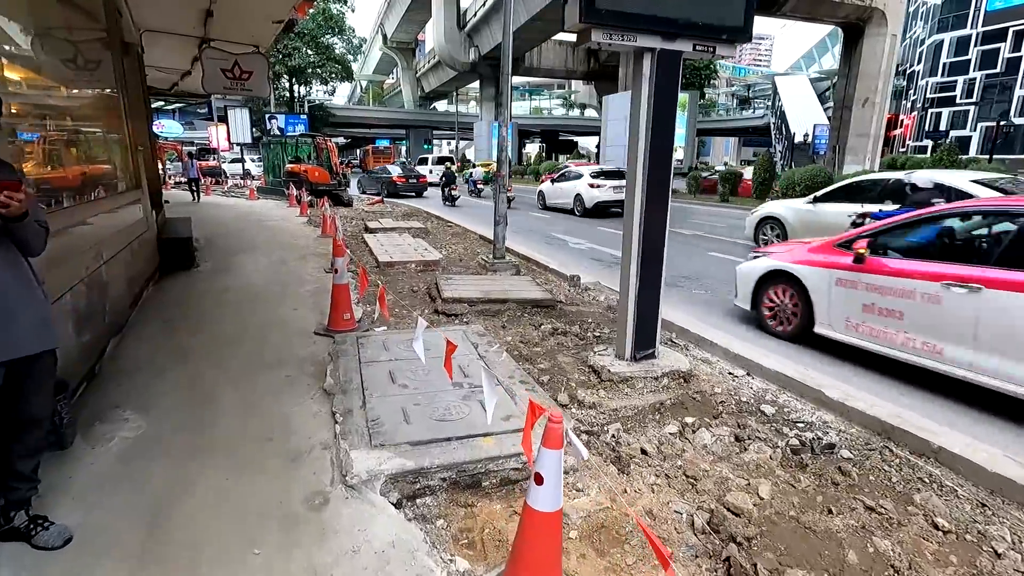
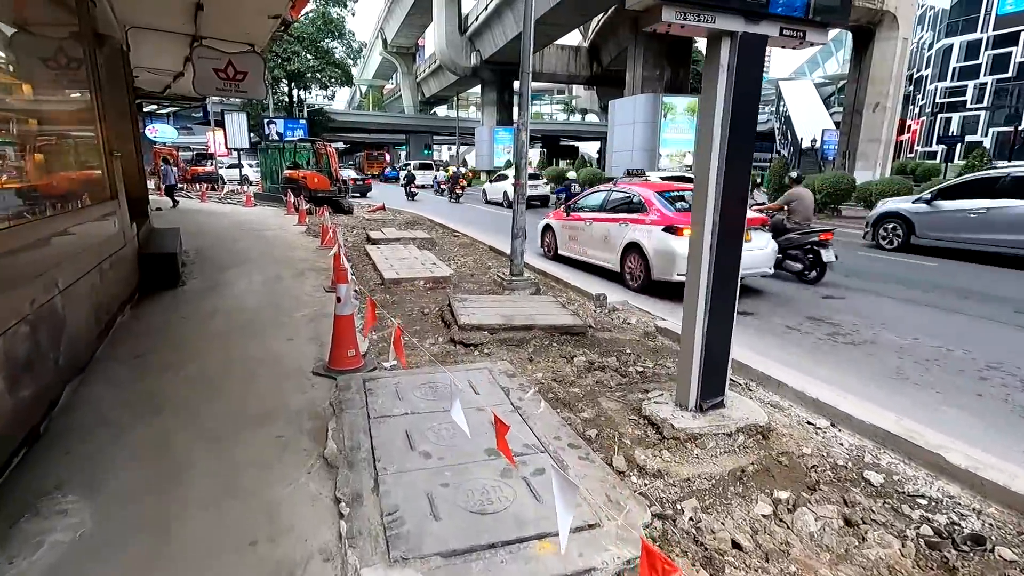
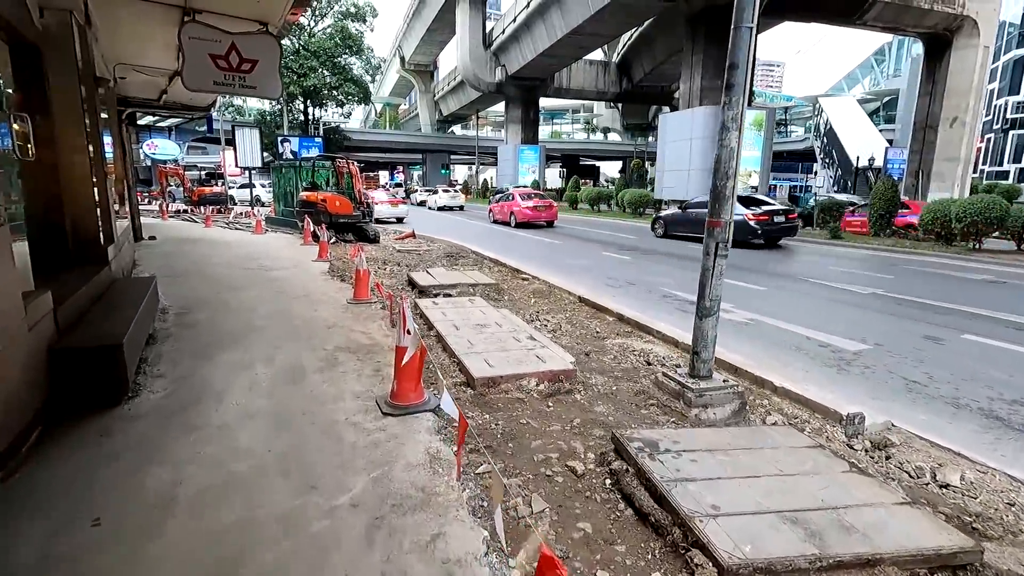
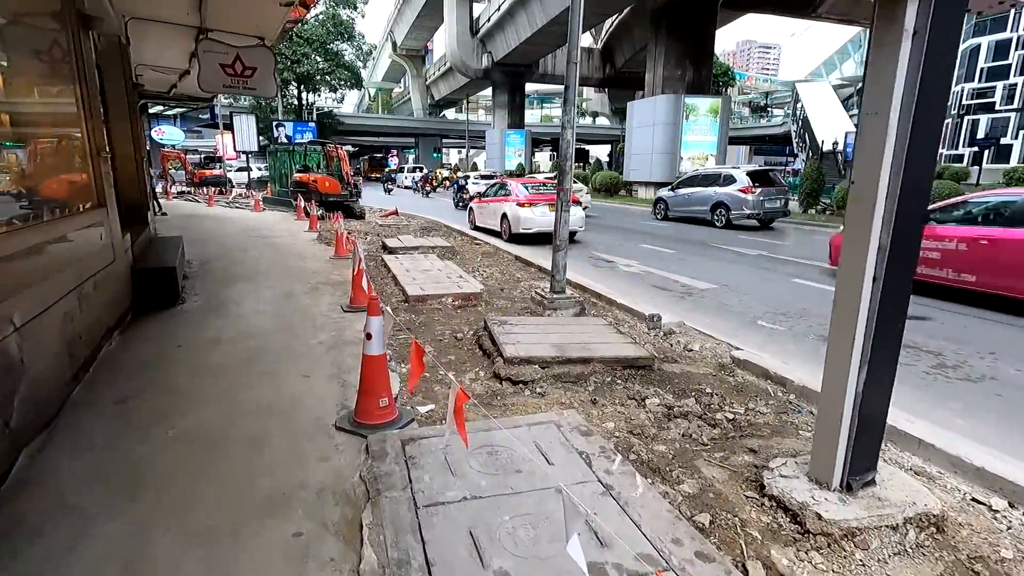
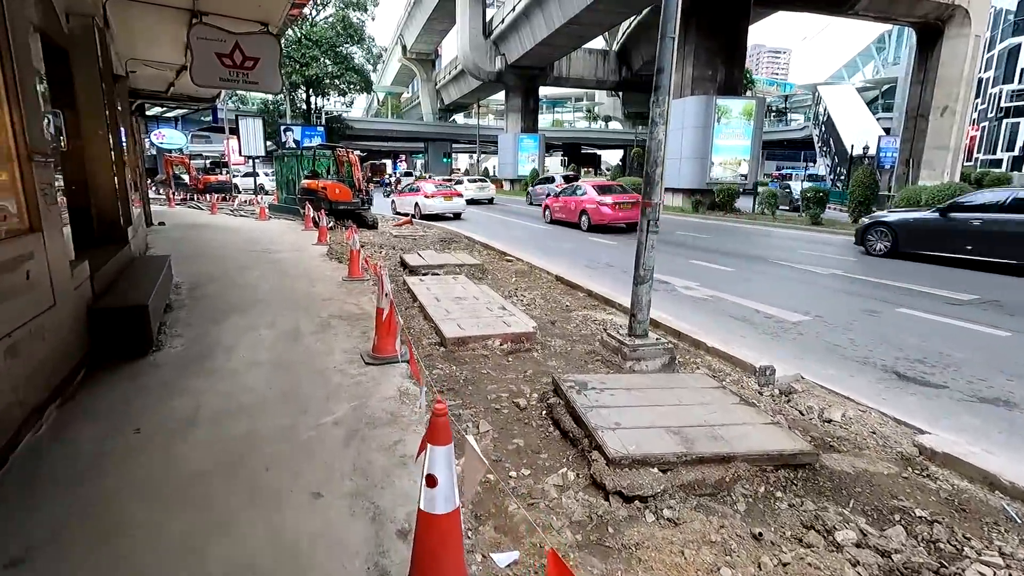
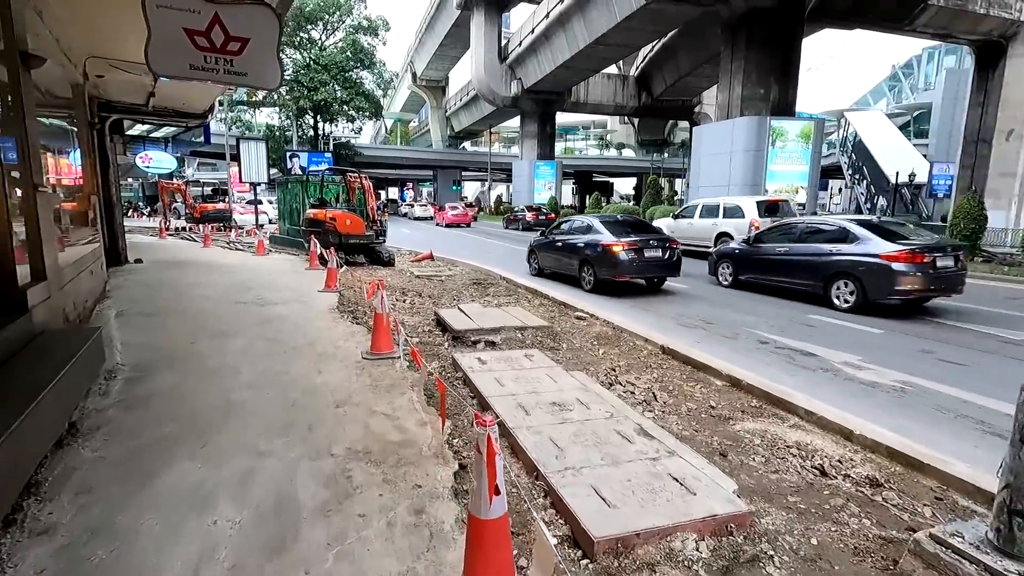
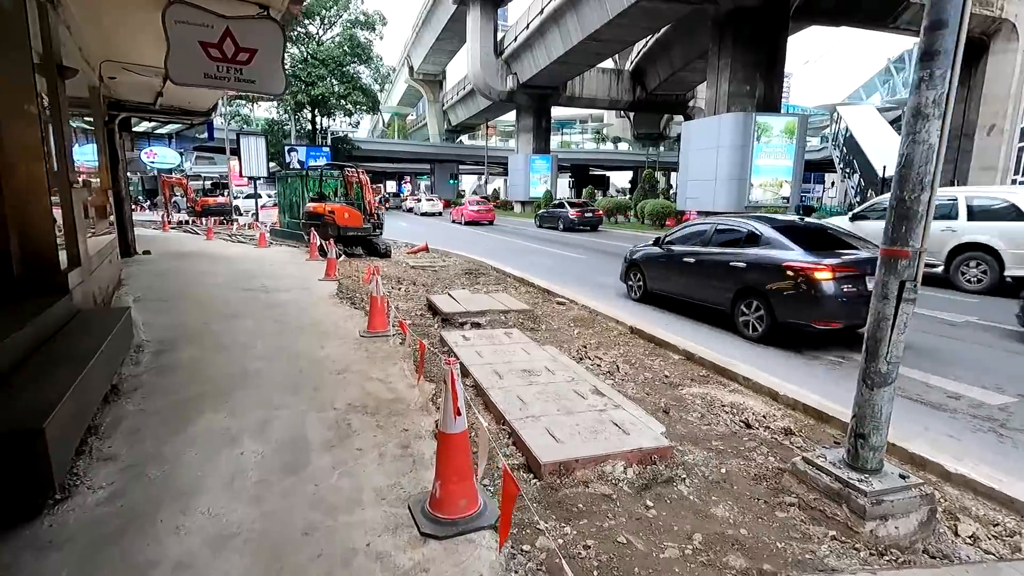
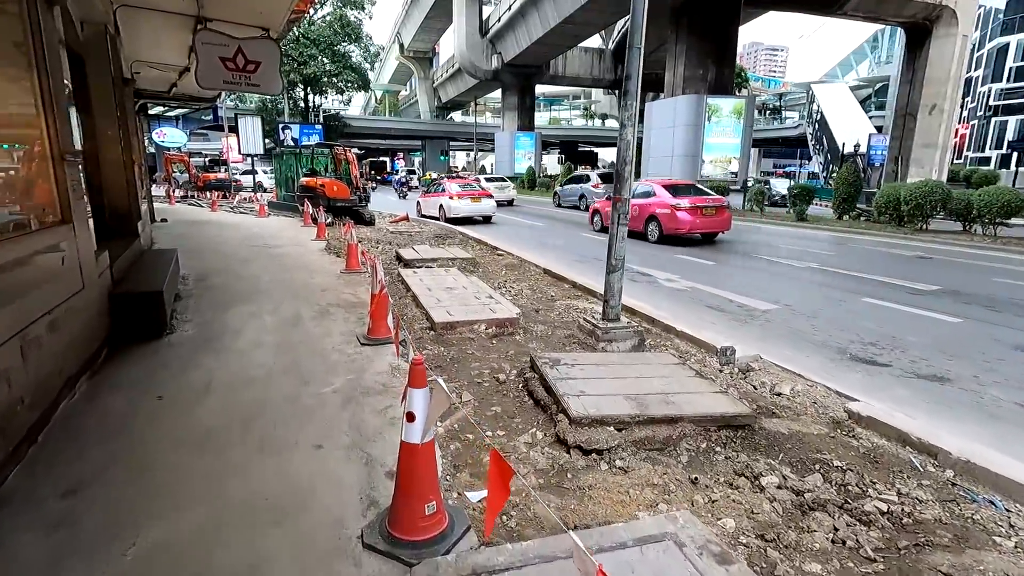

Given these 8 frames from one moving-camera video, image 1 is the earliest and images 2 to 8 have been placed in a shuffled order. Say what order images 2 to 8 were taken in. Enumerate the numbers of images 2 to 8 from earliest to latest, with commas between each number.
2, 4, 8, 5, 3, 7, 6
